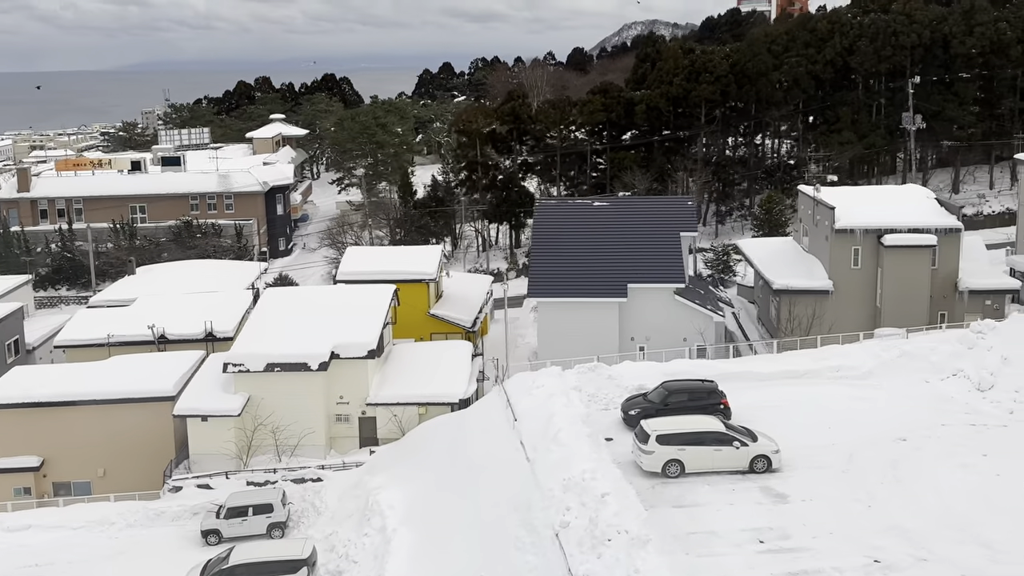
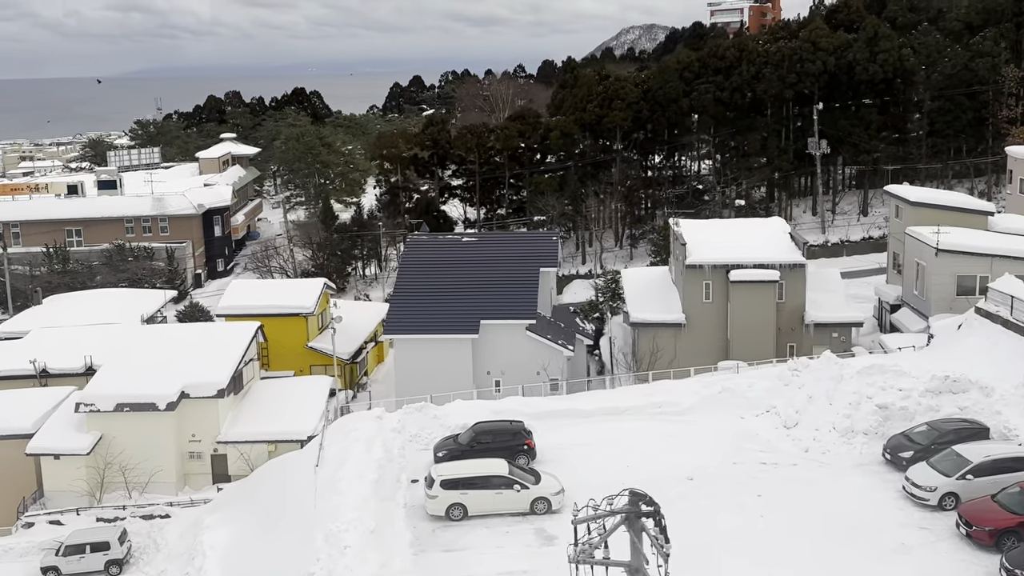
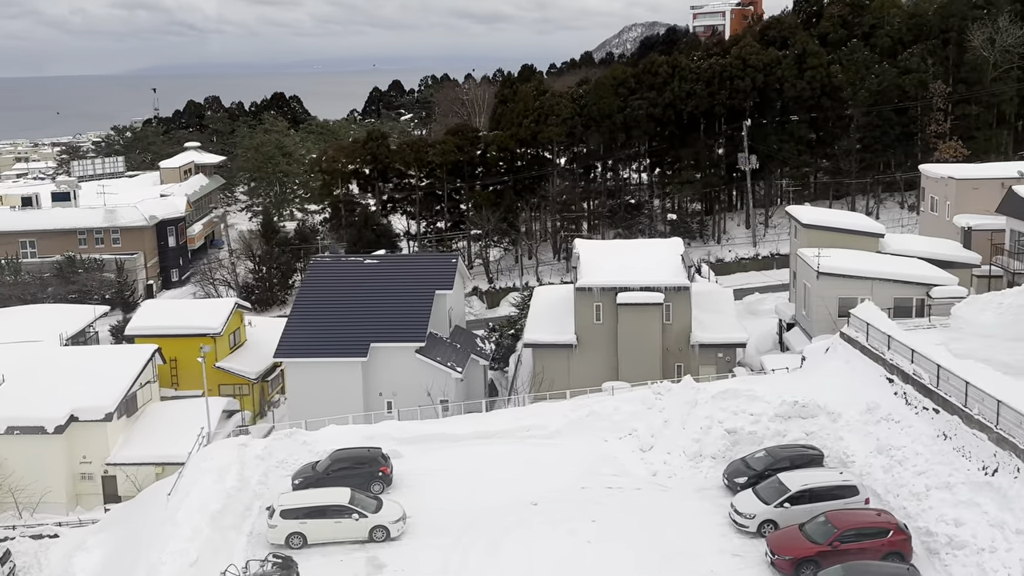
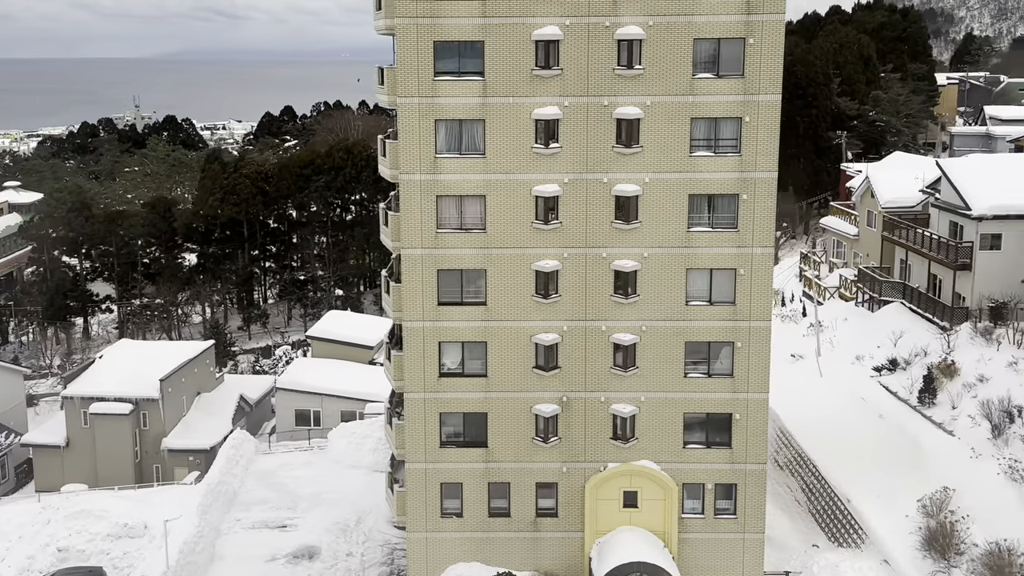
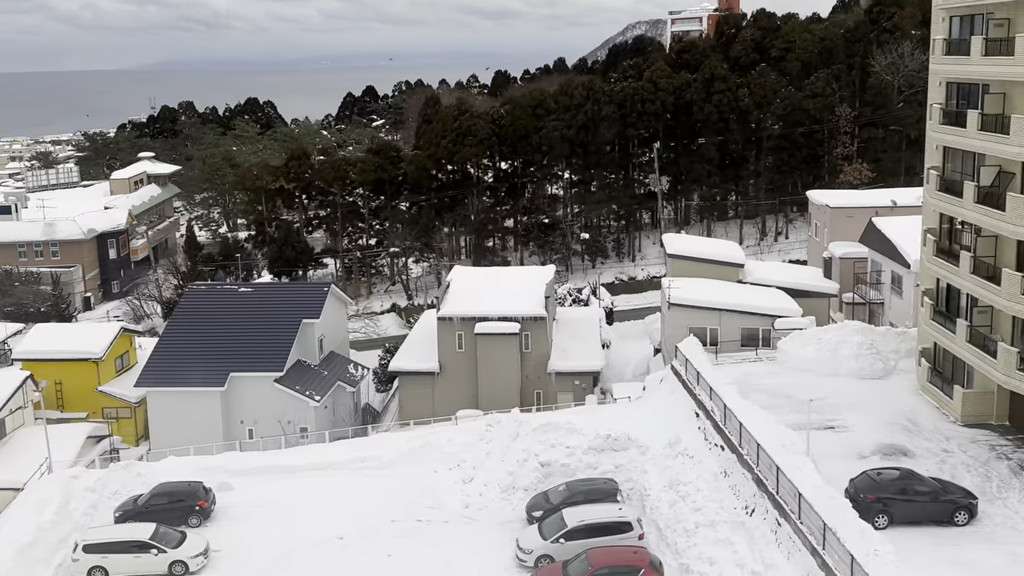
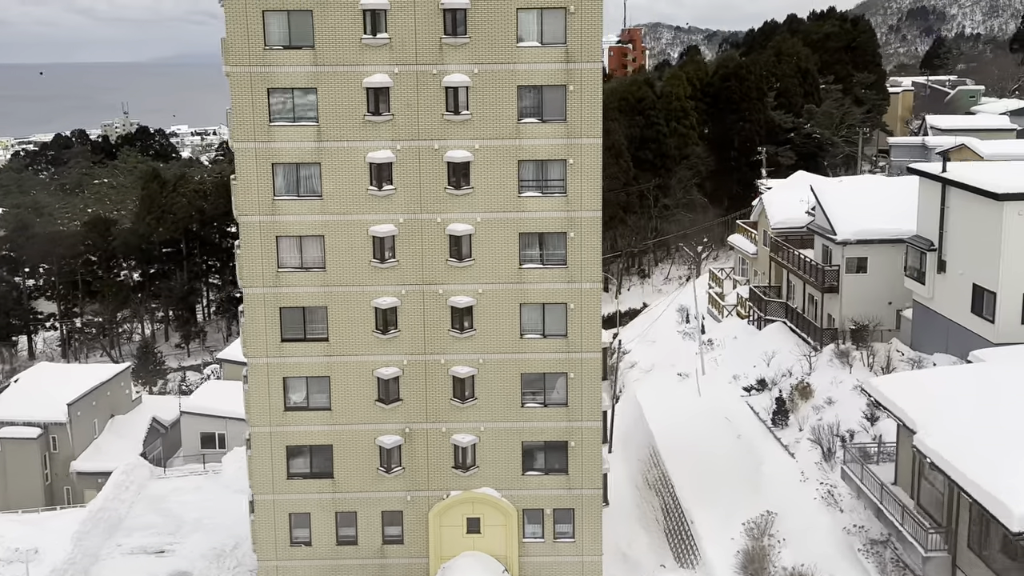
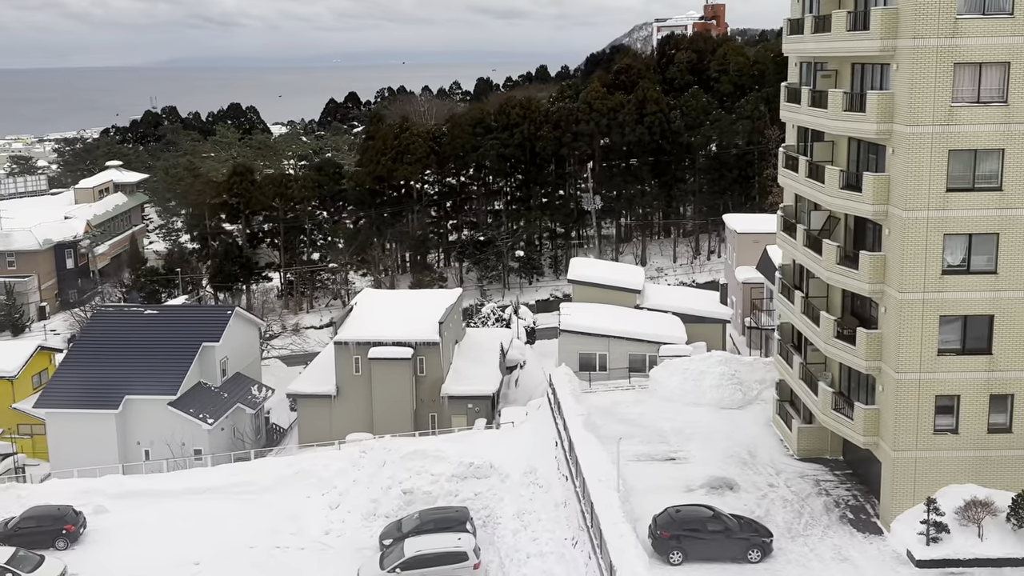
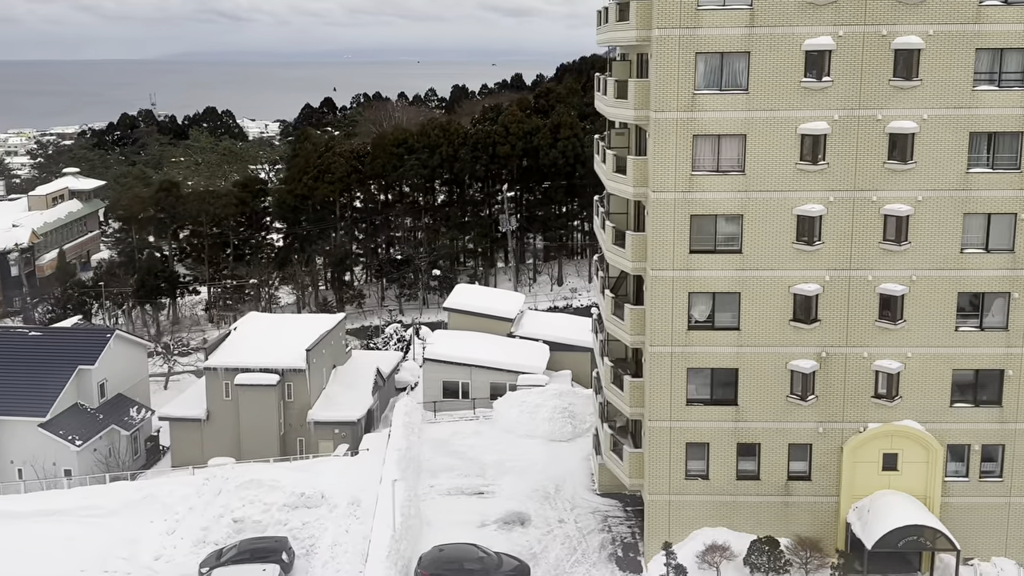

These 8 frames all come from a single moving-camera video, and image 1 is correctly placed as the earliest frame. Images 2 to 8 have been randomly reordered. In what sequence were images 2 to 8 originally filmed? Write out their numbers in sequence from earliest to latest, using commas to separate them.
2, 3, 5, 7, 8, 4, 6
